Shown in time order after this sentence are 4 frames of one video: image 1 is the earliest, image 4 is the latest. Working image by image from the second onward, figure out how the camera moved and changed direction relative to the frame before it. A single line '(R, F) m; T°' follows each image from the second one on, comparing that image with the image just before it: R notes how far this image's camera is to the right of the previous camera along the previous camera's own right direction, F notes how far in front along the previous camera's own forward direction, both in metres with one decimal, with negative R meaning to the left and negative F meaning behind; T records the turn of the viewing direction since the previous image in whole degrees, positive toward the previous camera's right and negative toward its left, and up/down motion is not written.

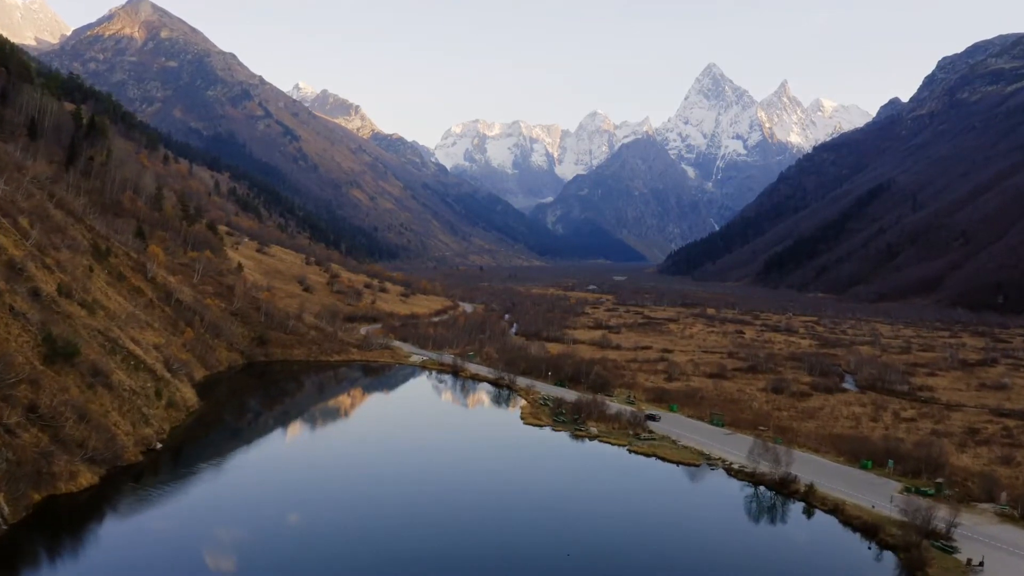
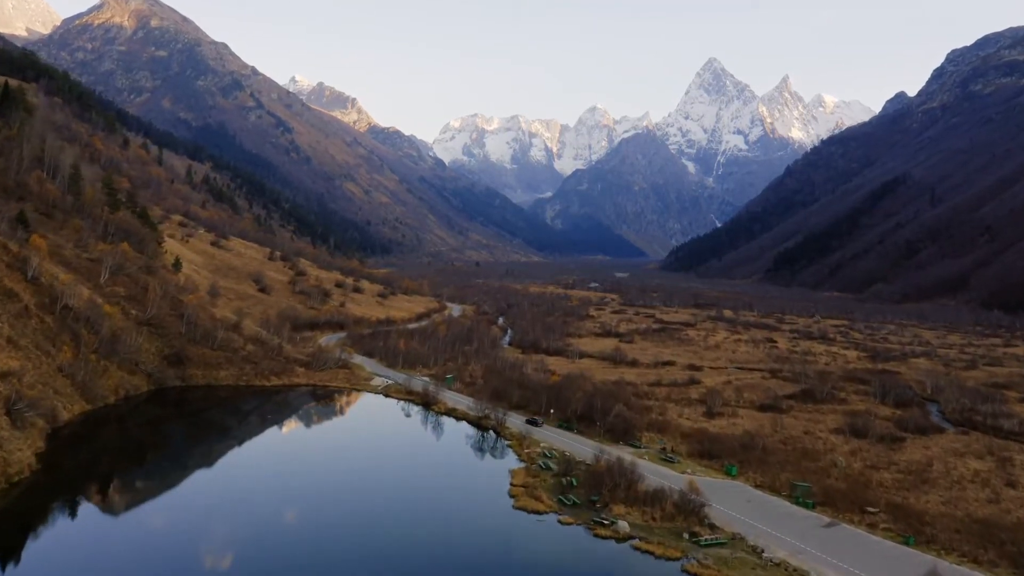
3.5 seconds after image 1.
(+0.7, +20.0) m; 0°
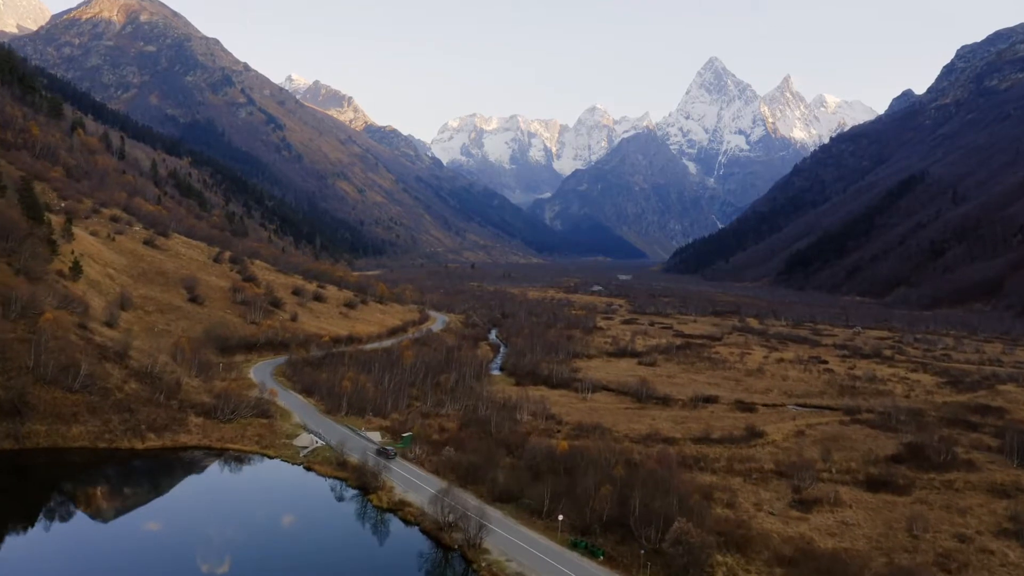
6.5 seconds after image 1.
(+0.8, +21.5) m; 0°
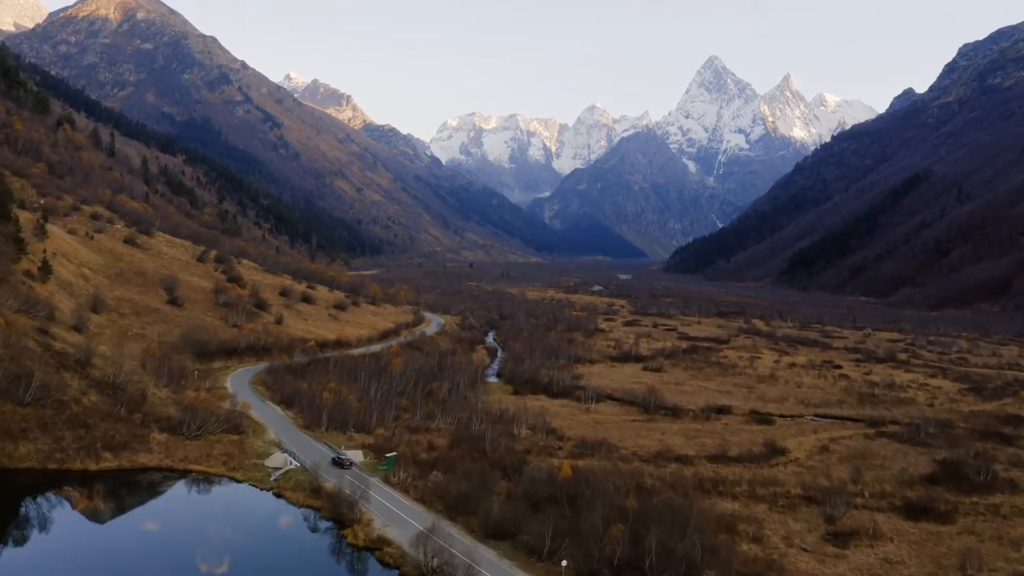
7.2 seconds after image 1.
(+0.2, +4.8) m; 0°
